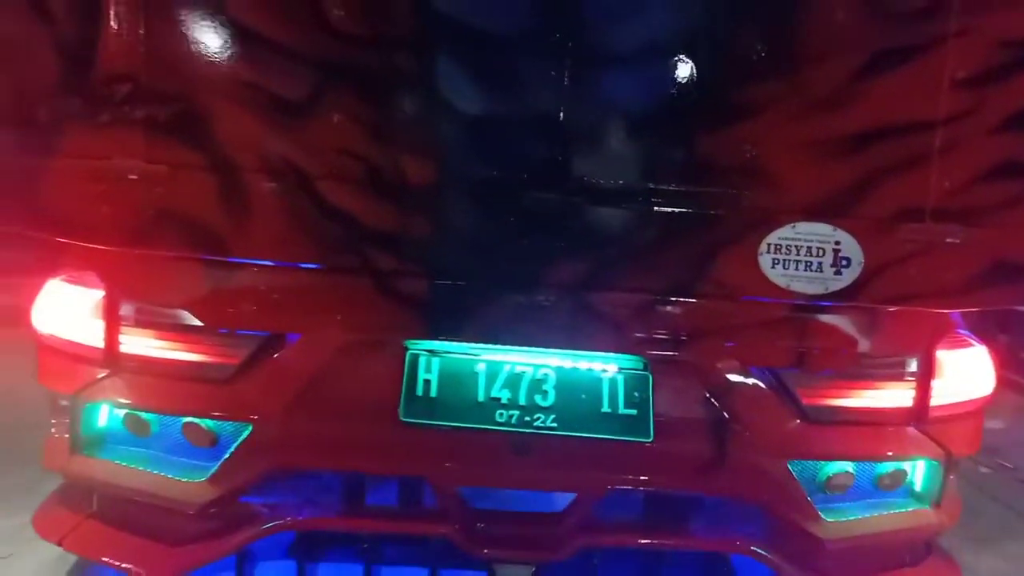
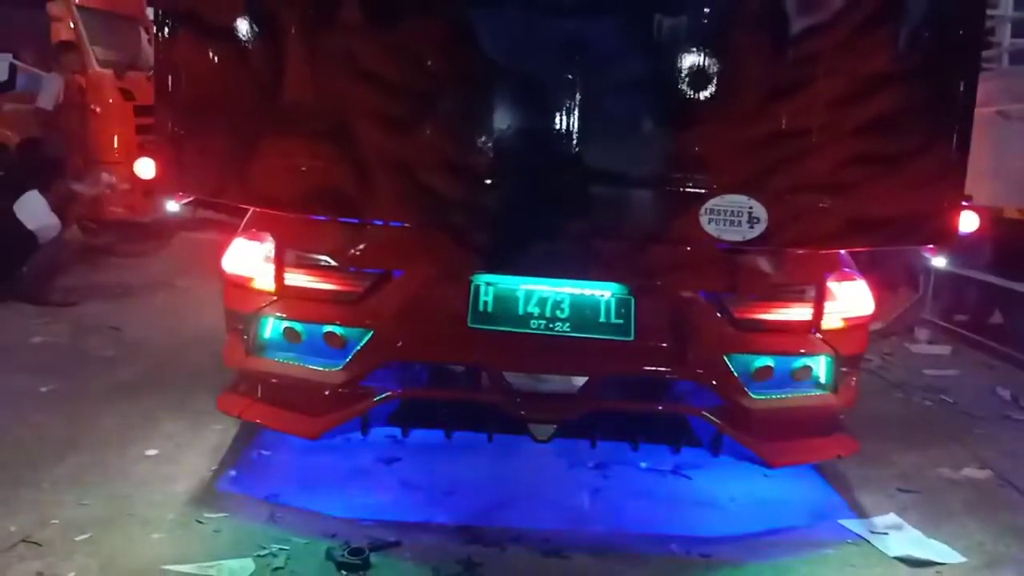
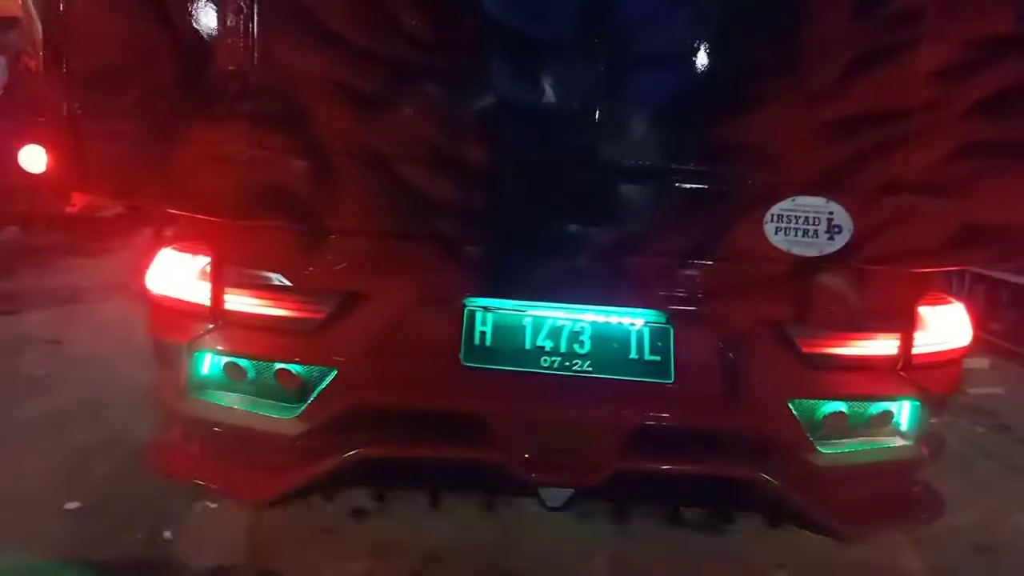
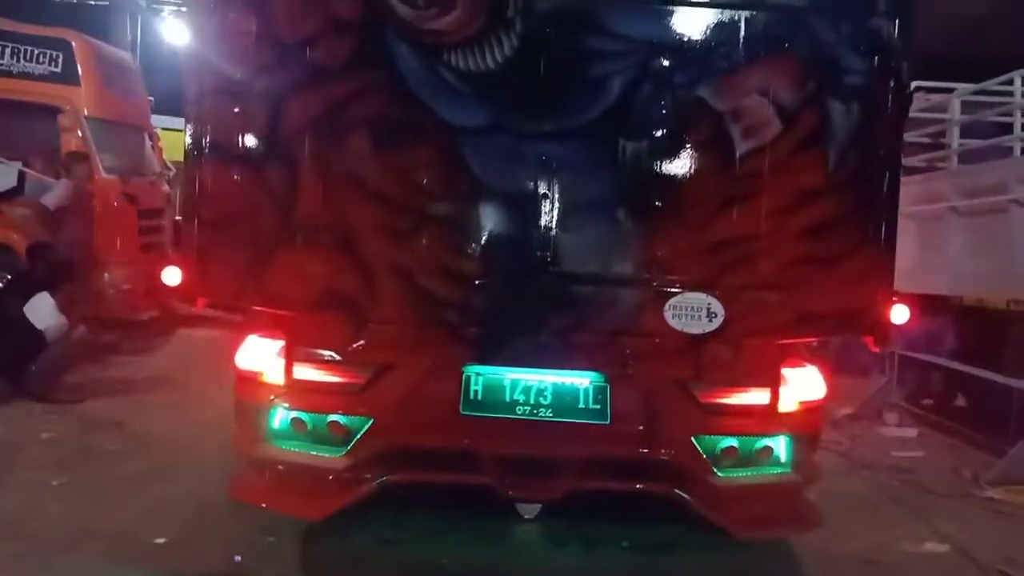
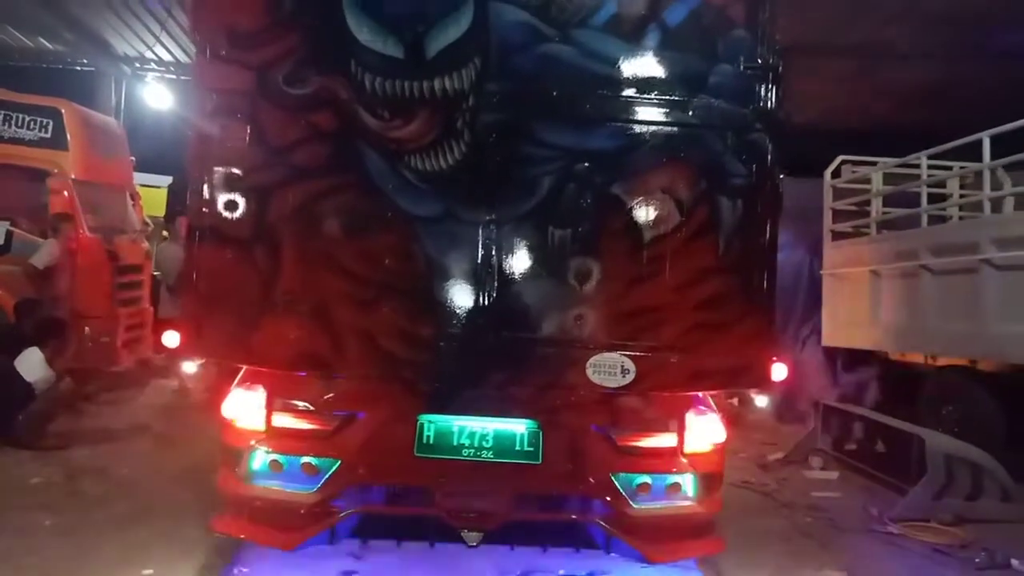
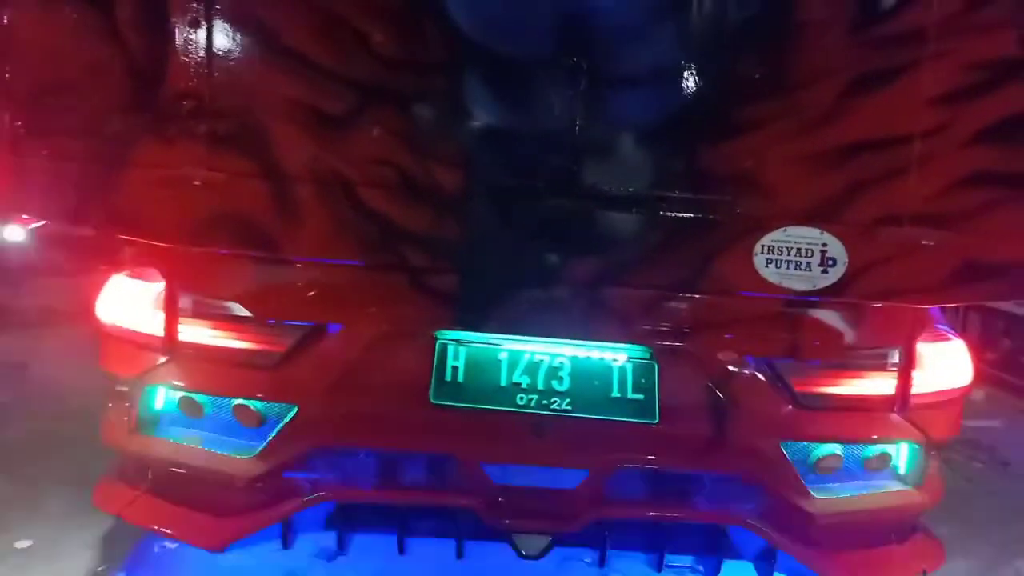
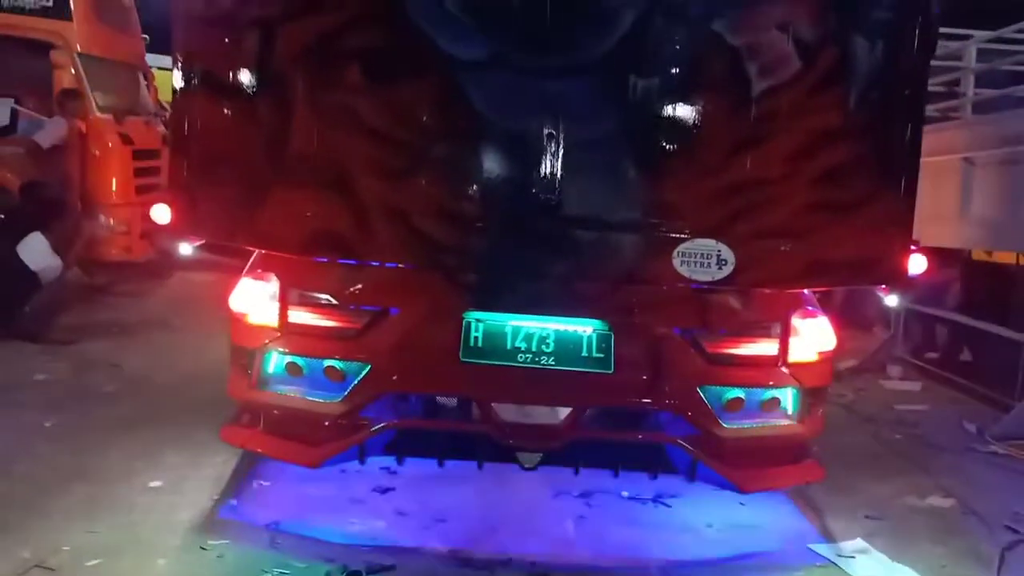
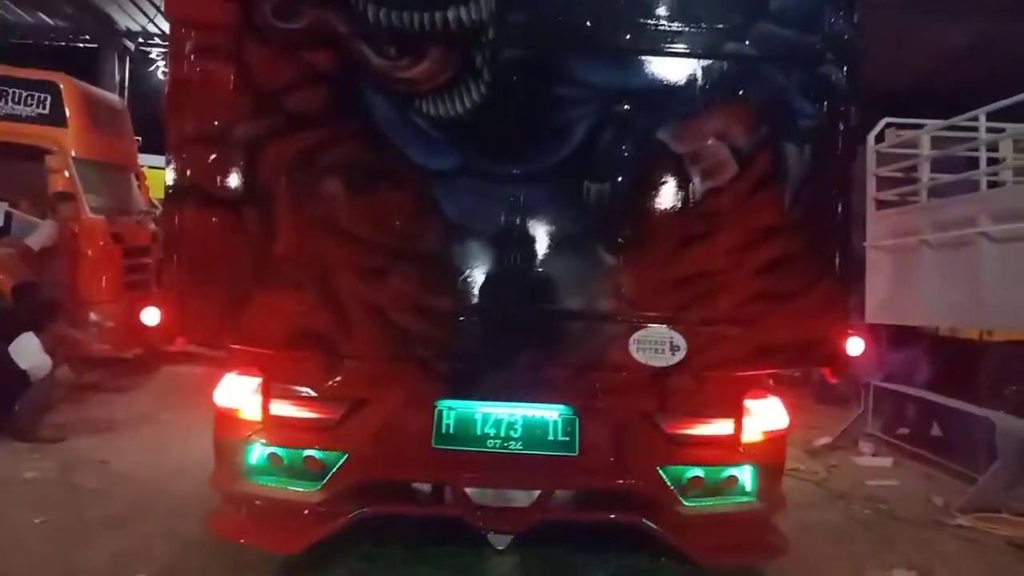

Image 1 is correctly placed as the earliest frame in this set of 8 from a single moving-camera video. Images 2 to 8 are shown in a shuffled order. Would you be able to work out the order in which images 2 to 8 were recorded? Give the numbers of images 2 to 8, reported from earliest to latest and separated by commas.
6, 3, 2, 7, 4, 8, 5
